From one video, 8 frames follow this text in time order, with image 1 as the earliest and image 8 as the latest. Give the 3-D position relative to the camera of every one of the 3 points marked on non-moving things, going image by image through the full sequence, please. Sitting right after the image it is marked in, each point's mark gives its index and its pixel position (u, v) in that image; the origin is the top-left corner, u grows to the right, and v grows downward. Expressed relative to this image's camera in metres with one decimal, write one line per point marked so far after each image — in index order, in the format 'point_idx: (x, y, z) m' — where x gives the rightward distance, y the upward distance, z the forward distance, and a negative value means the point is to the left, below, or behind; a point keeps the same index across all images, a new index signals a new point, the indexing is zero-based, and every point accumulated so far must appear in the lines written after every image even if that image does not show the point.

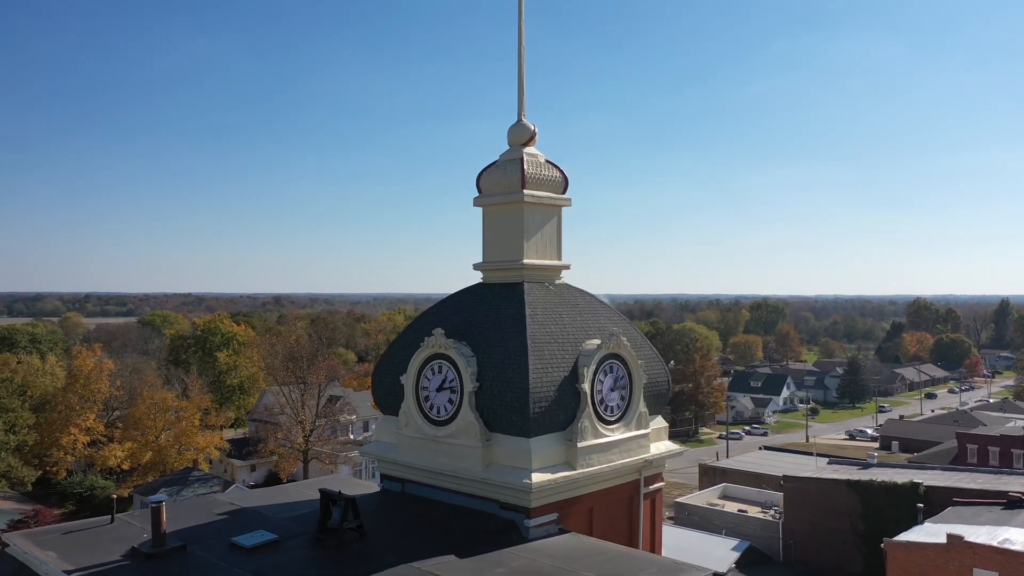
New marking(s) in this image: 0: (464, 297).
0: (-0.9, -0.2, +13.6) m
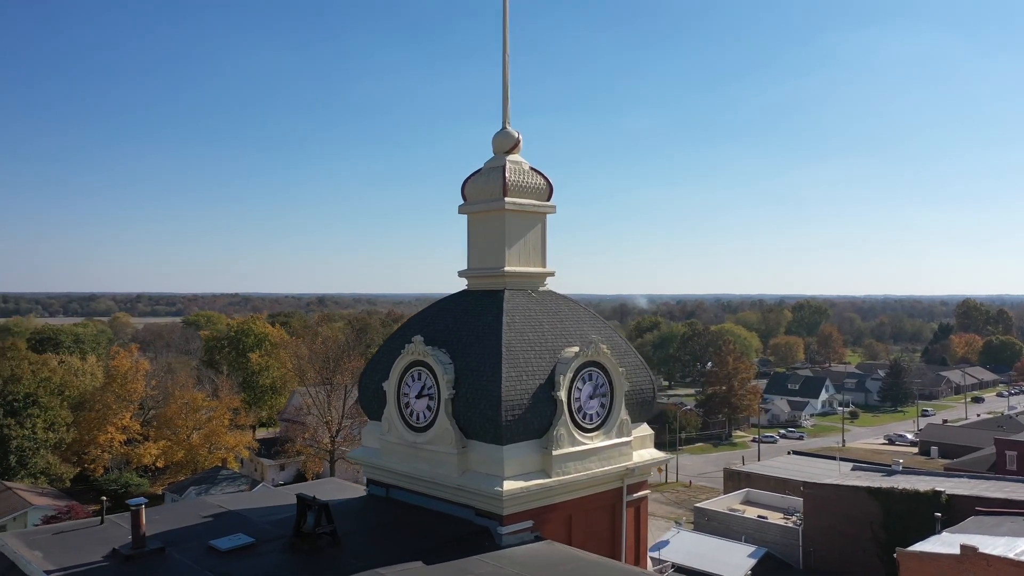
0: (-1.3, -0.4, +13.7) m
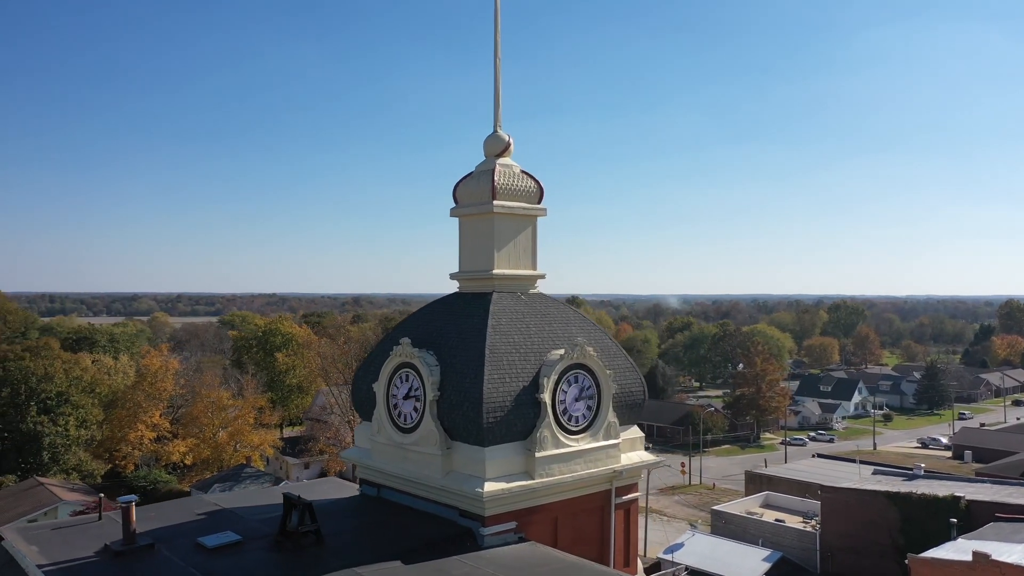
0: (-1.5, -0.4, +13.8) m
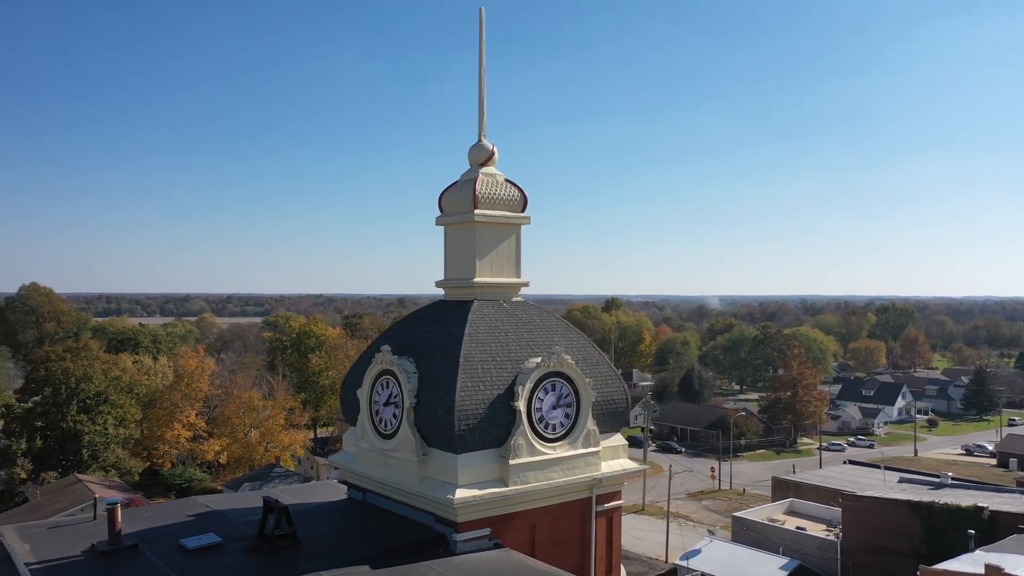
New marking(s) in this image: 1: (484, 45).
0: (-1.9, -0.6, +14.0) m
1: (-0.6, +5.4, +14.7) m
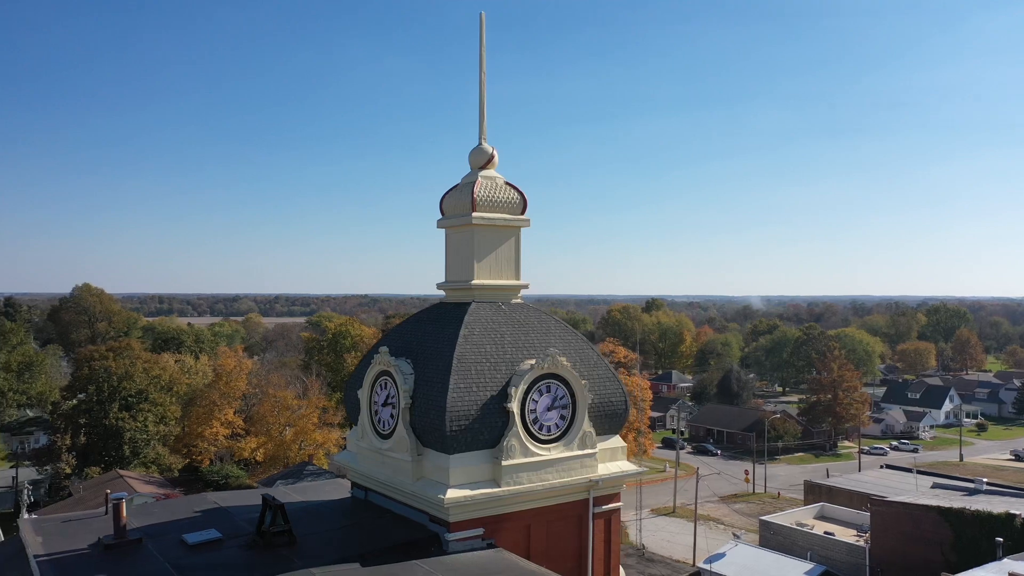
0: (-1.9, -0.6, +14.2) m
1: (-0.7, +5.4, +14.8) m
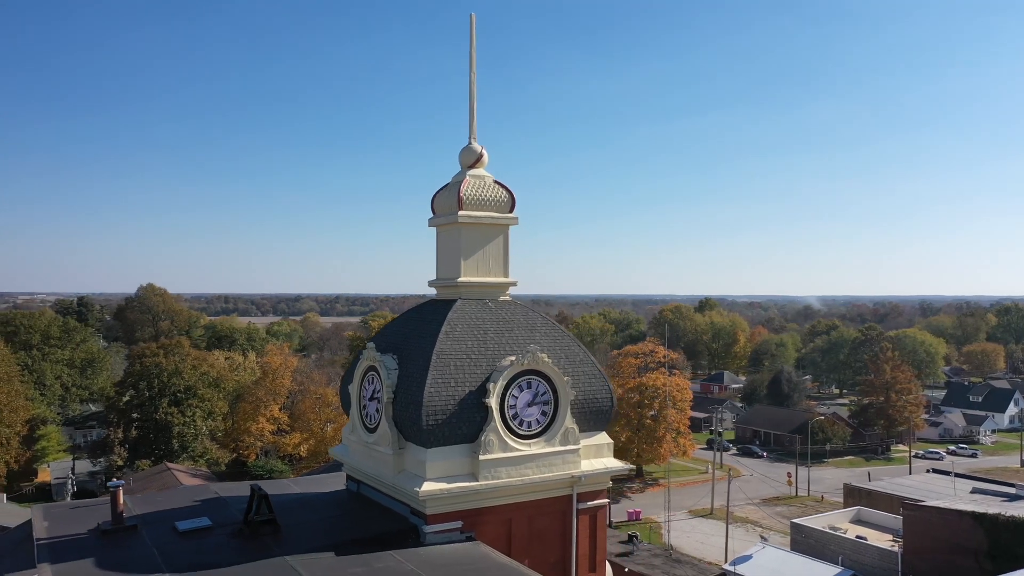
0: (-2.2, -0.6, +14.4) m
1: (-0.9, +5.4, +15.0) m
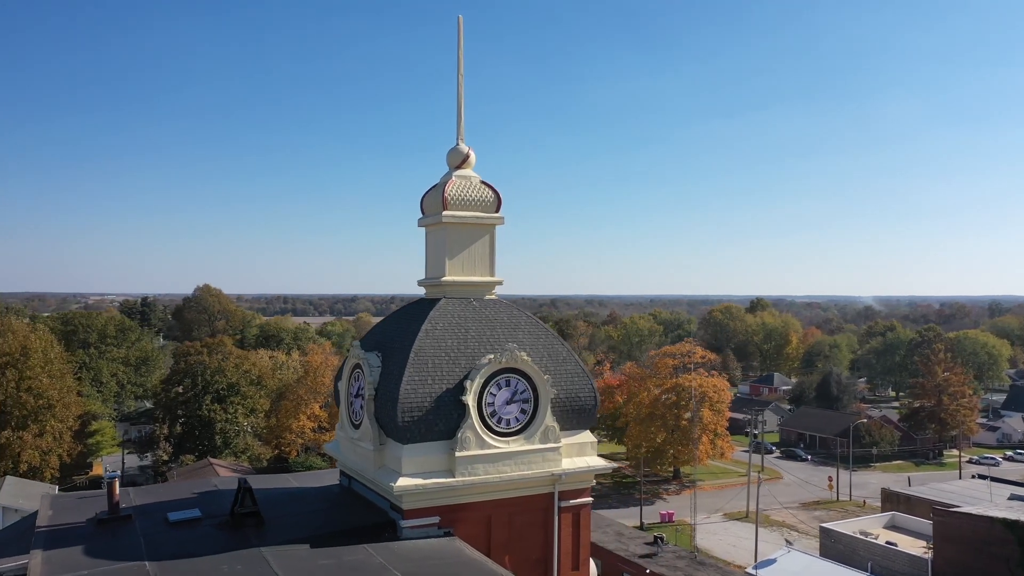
0: (-2.5, -0.5, +14.7) m
1: (-1.2, +5.5, +15.2) m
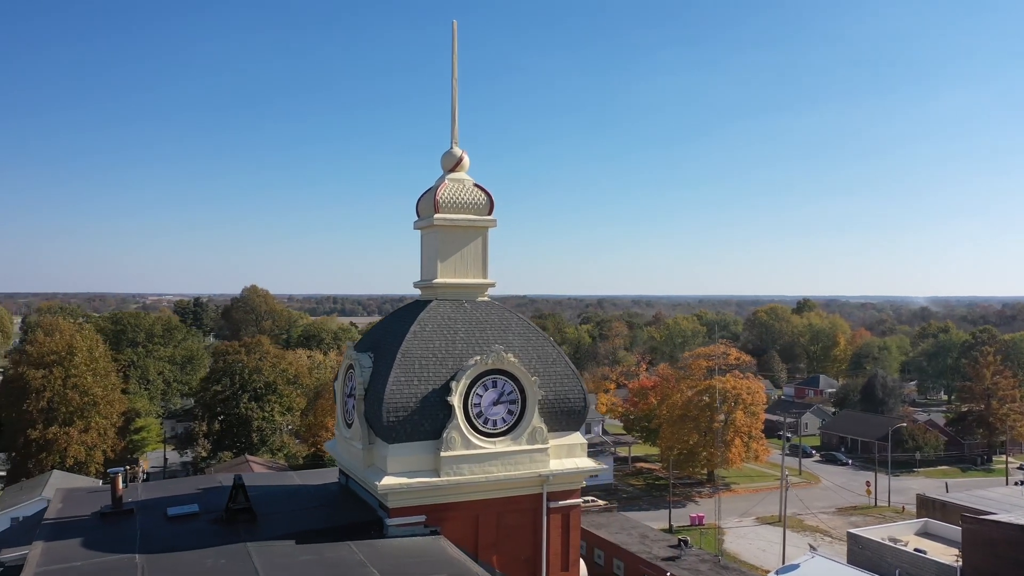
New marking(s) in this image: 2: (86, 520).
0: (-2.7, -0.6, +15.0) m
1: (-1.4, +5.4, +15.4) m
2: (-8.5, -4.6, +13.1) m
